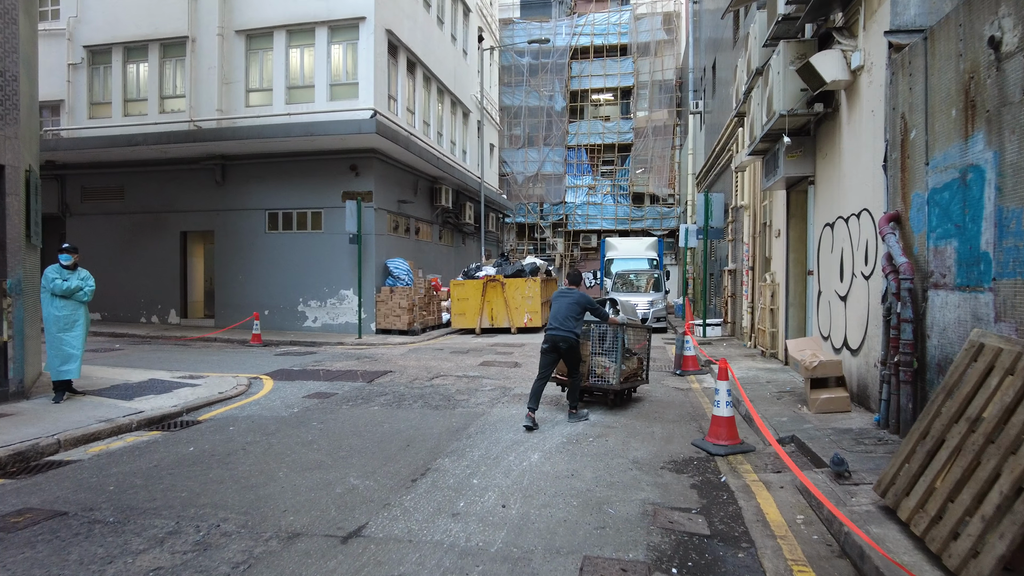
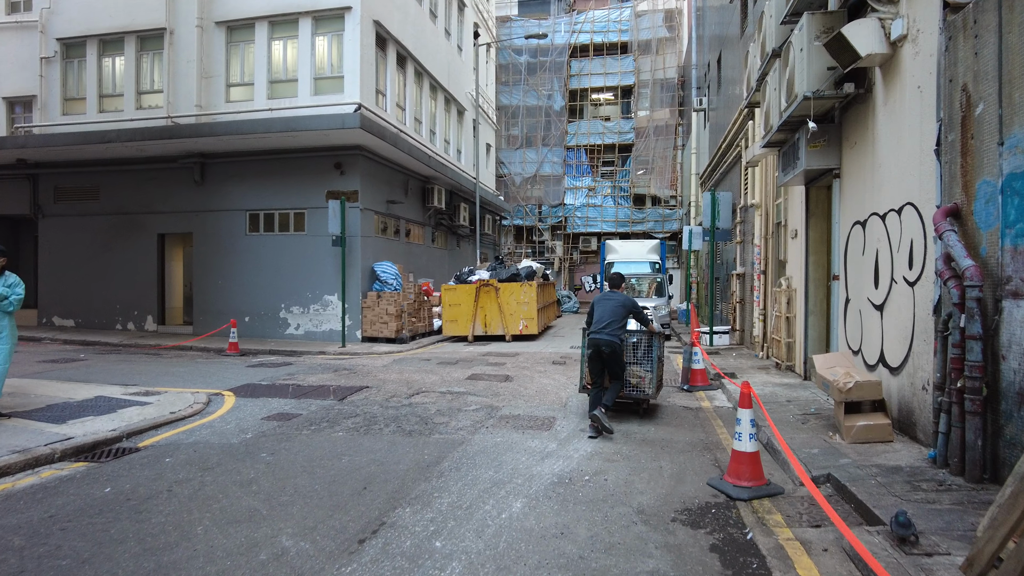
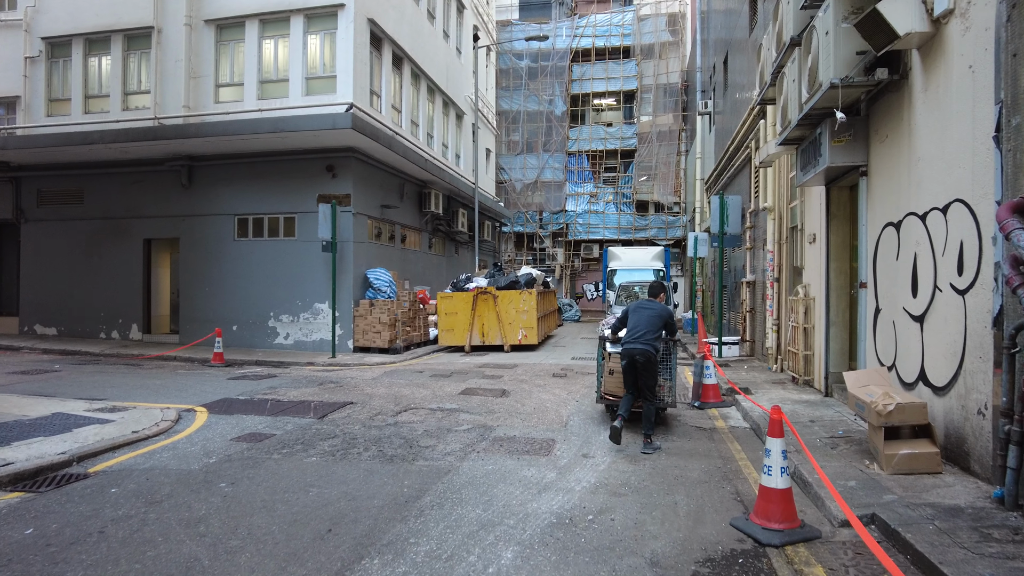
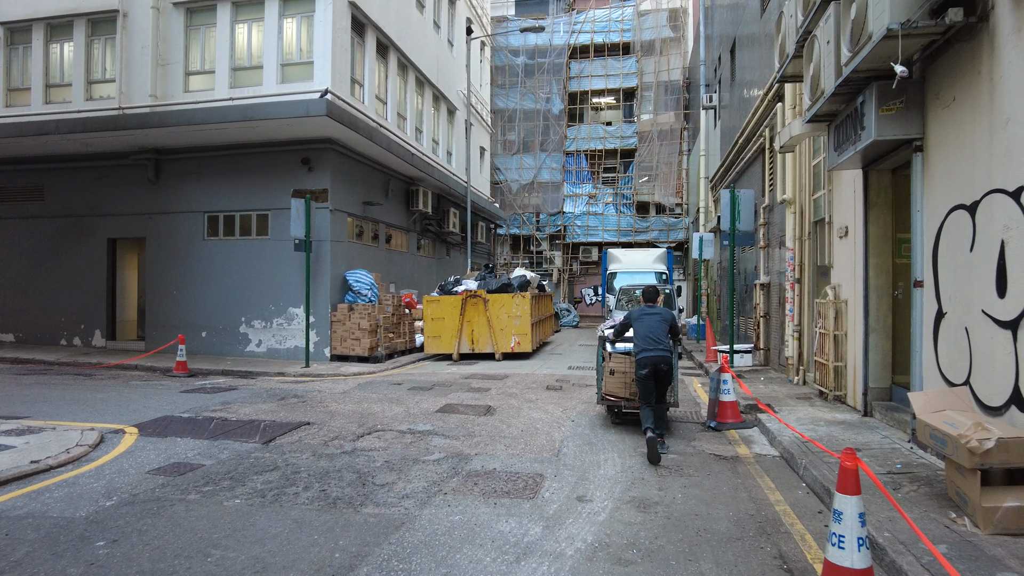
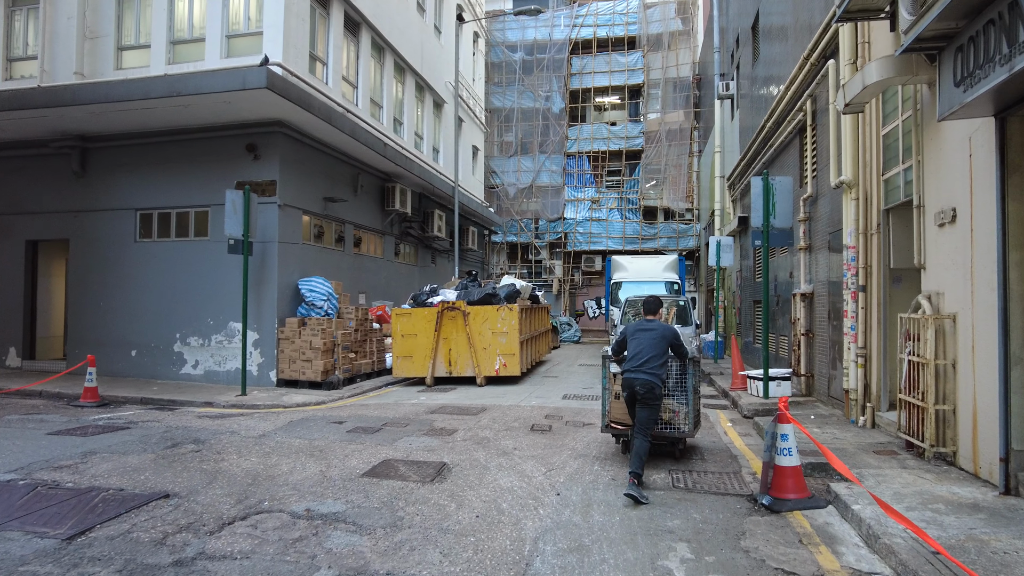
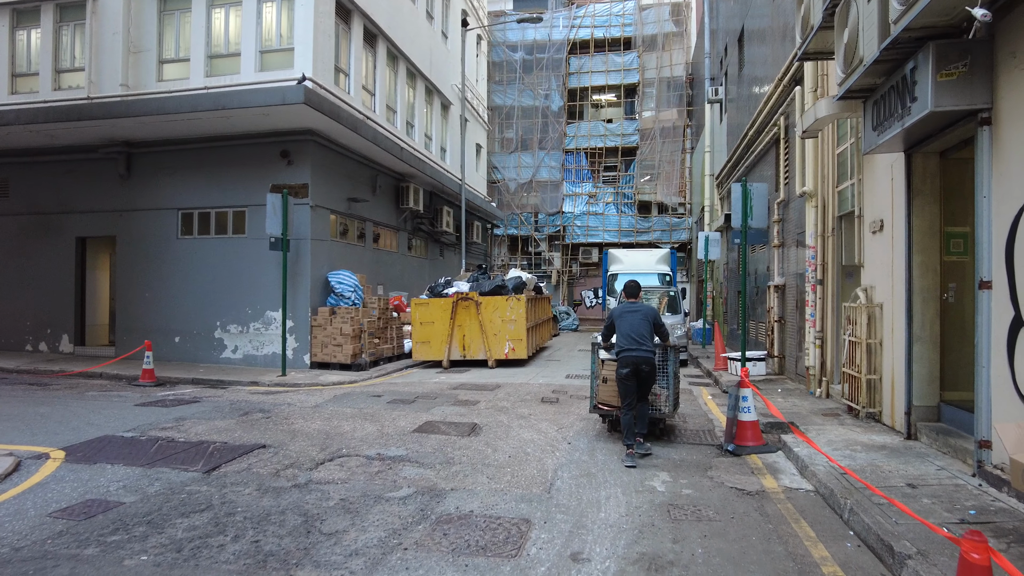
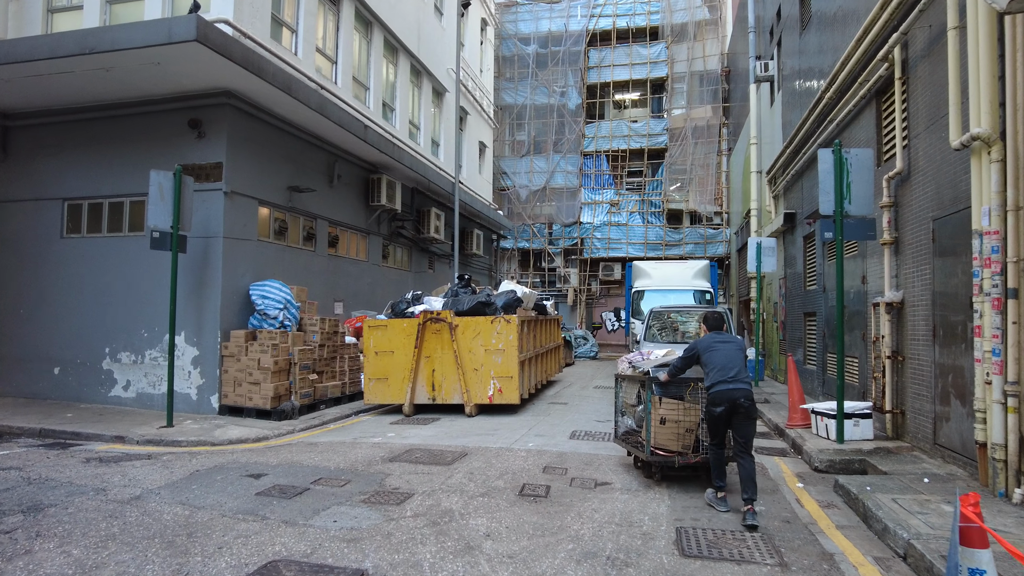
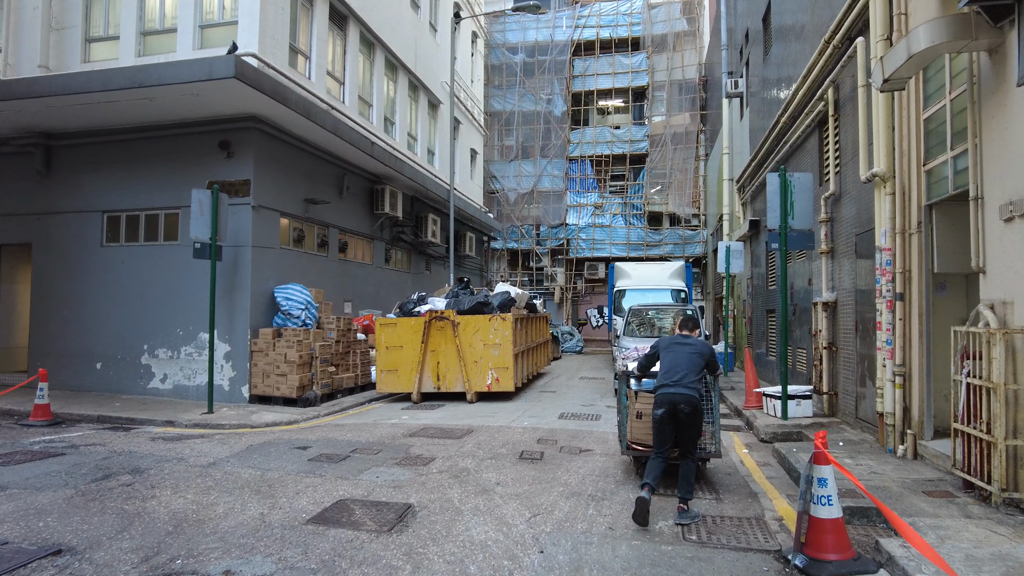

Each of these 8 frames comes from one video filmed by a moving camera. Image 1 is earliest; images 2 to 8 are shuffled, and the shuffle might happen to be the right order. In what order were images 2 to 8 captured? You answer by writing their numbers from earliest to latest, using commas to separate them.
2, 3, 4, 6, 5, 8, 7
